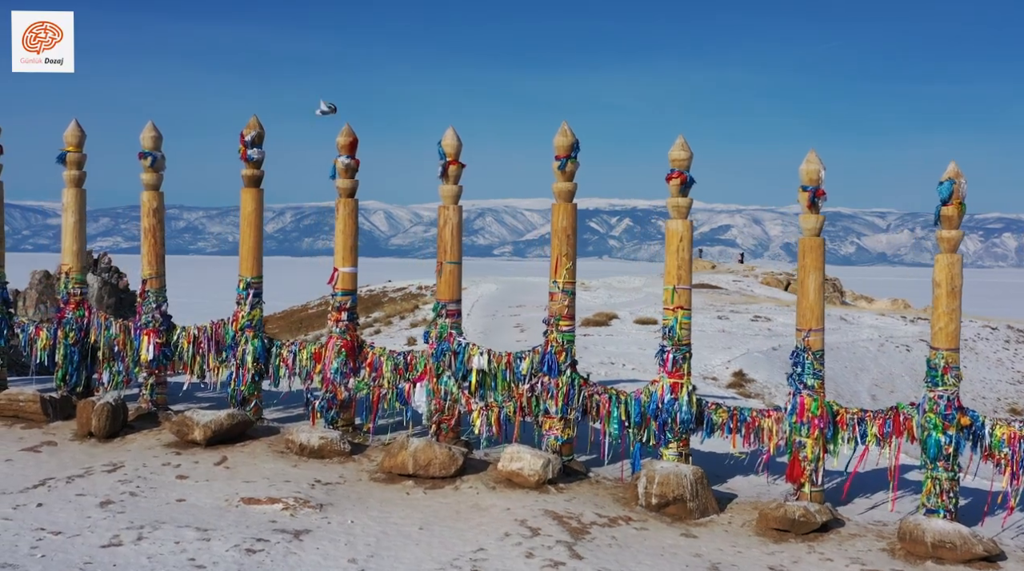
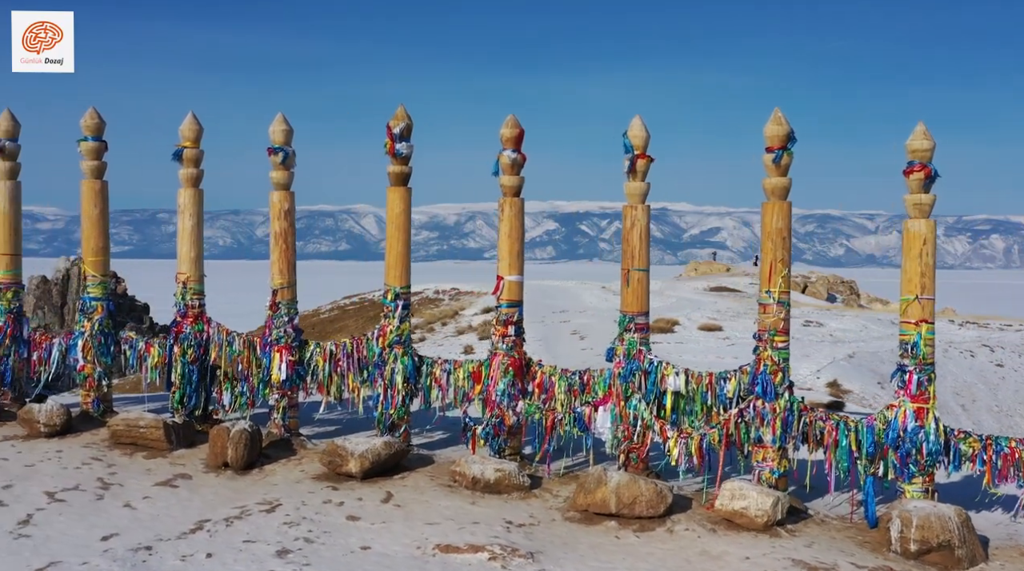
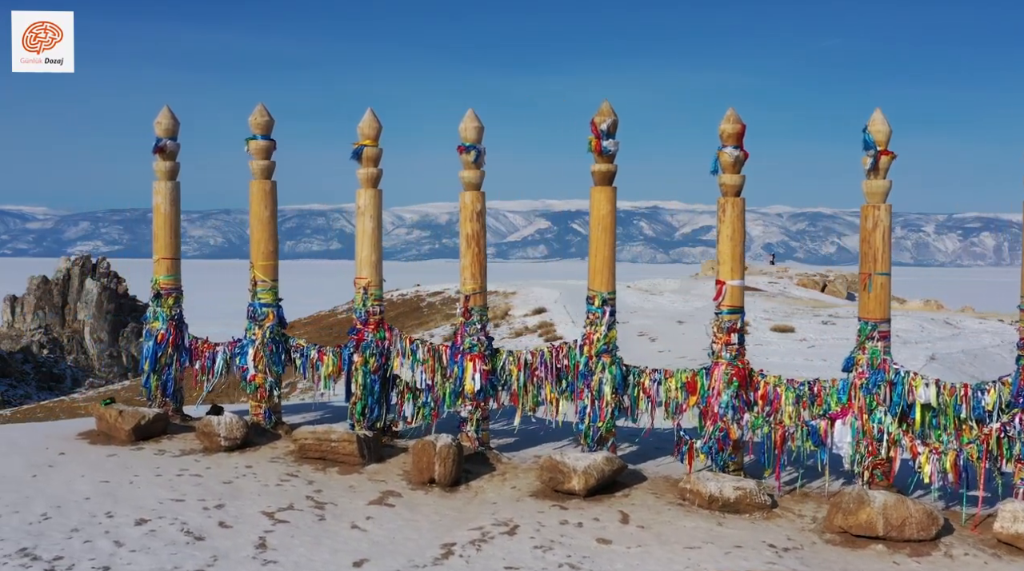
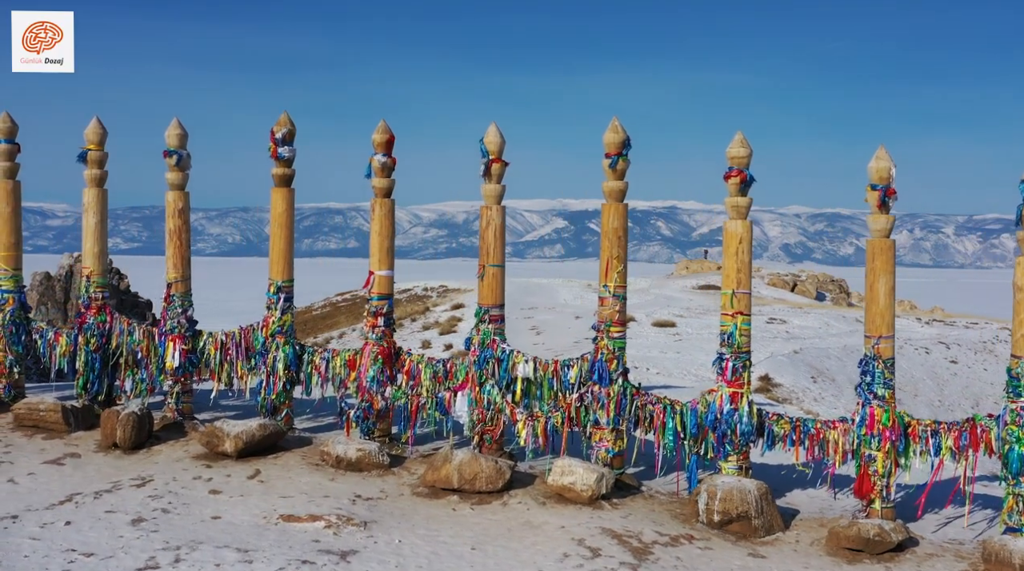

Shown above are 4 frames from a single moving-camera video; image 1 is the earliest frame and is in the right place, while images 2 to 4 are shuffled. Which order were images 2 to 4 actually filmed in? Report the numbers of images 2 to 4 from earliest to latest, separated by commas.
4, 2, 3
